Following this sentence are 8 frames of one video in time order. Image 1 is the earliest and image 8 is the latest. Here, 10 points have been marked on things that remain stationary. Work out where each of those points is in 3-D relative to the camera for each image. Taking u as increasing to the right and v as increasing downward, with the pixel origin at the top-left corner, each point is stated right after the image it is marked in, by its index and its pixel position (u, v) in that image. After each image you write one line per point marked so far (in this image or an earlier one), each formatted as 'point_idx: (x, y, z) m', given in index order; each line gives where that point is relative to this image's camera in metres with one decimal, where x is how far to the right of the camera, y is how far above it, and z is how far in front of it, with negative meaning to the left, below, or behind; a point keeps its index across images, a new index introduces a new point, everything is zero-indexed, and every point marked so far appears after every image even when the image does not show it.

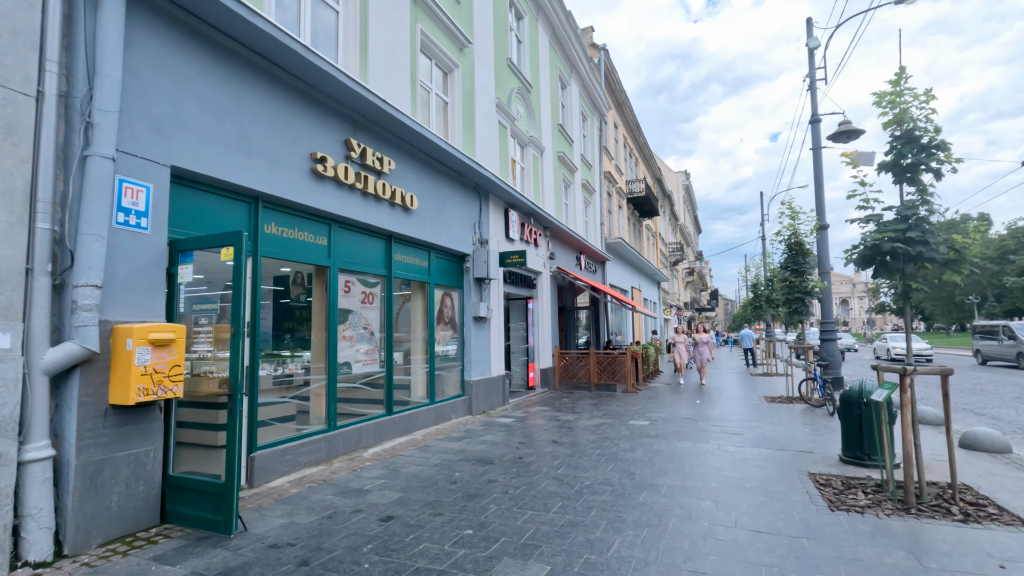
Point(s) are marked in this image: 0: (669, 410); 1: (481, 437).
0: (+3.0, -2.4, +10.2) m
1: (-0.5, -2.2, +7.9) m
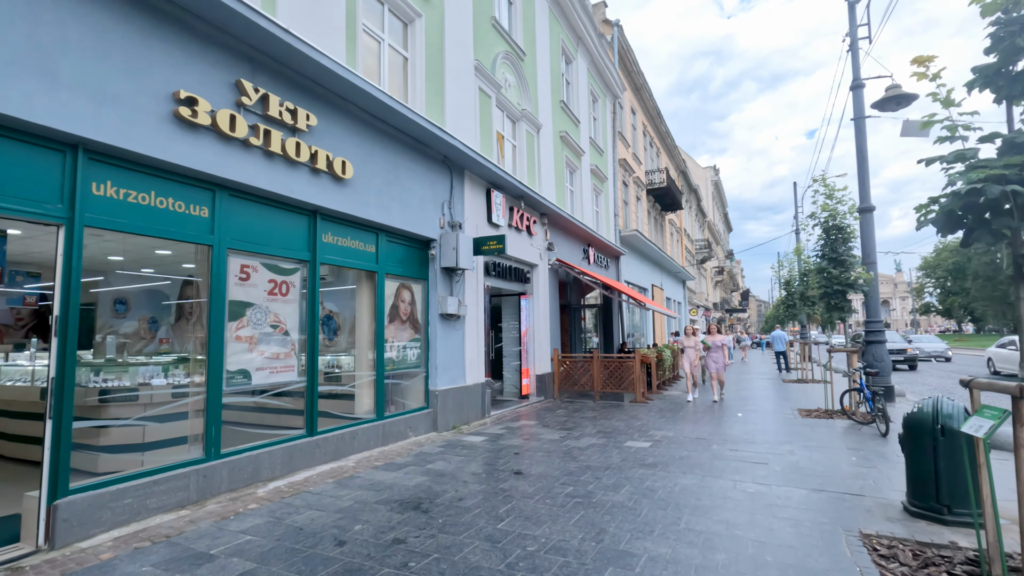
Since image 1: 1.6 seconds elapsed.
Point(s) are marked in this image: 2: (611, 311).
0: (+2.6, -2.2, +8.4) m
1: (-1.0, -2.1, +6.3) m
2: (+3.3, -0.8, +18.0) m
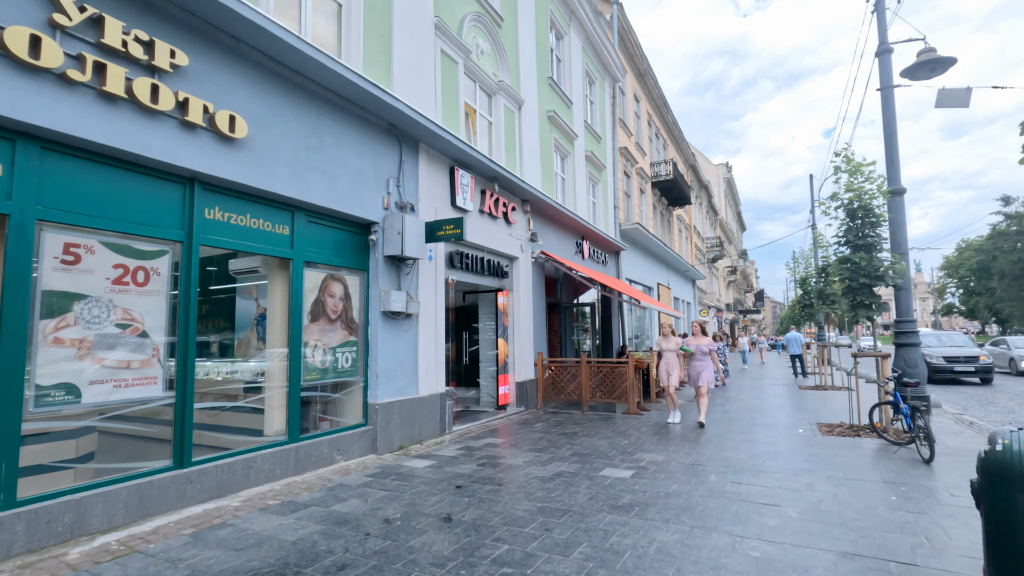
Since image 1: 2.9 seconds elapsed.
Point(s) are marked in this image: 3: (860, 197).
0: (+2.1, -2.1, +6.9) m
1: (-1.6, -2.0, +4.9) m
2: (+3.0, -0.7, +16.5) m
3: (+5.6, +1.5, +8.6) m
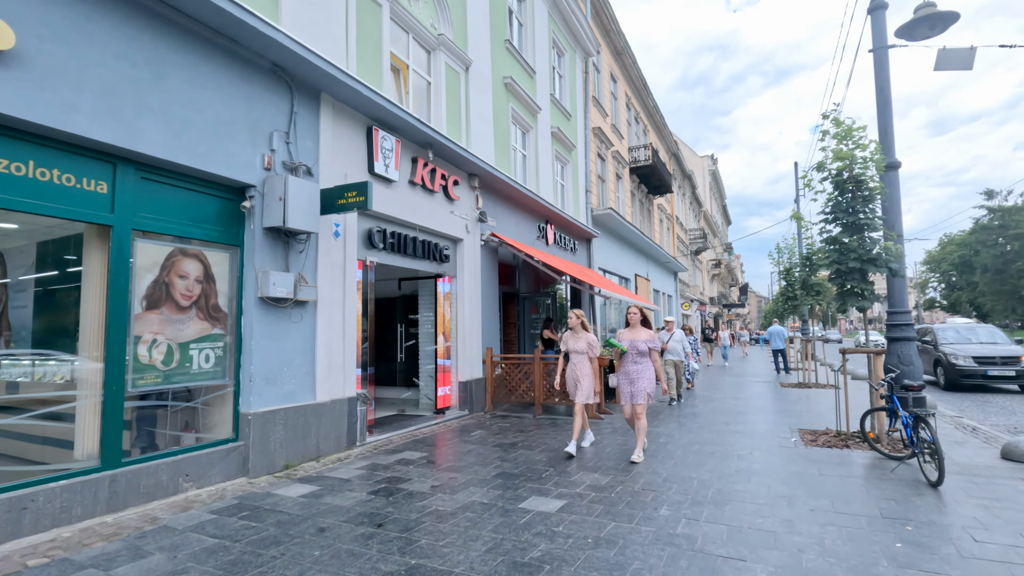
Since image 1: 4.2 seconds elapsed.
0: (+1.2, -1.9, +5.6) m
1: (-2.4, -1.8, +3.5) m
2: (+1.9, -0.4, +15.2) m
3: (+4.7, +1.7, +7.4) m
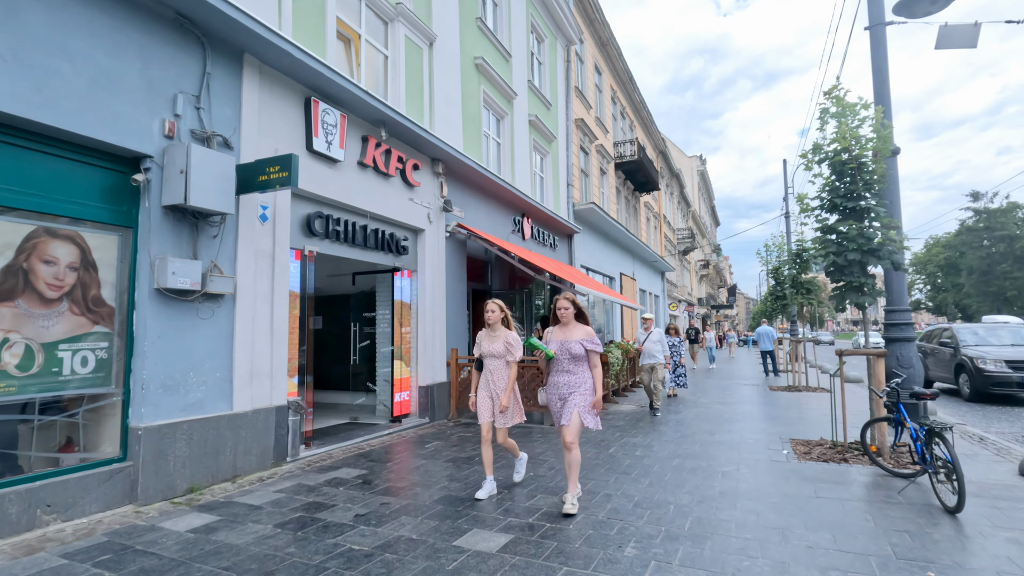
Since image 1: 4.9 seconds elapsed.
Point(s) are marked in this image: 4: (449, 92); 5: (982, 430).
0: (+0.7, -1.8, +4.8) m
1: (-2.9, -1.7, +2.6) m
2: (+1.2, -0.4, +14.4) m
3: (+4.2, +1.7, +6.6) m
4: (-1.1, +3.5, +9.6) m
5: (+6.8, -2.1, +7.8) m
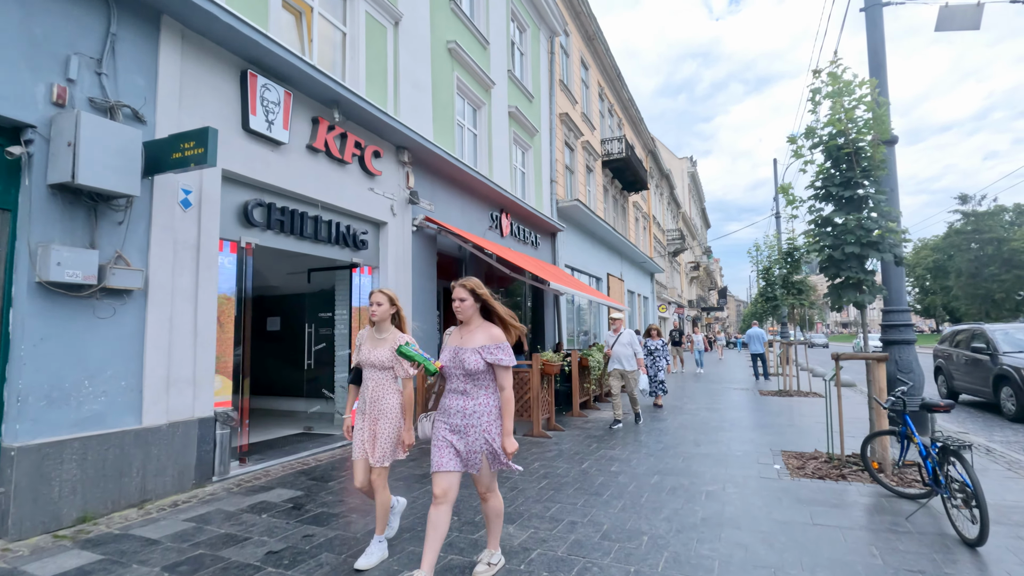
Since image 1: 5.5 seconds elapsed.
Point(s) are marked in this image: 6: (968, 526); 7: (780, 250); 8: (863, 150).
0: (+0.3, -1.8, +4.1) m
1: (-3.2, -1.6, +1.9) m
2: (+0.7, -0.4, +13.7) m
3: (+3.7, +1.8, +6.0) m
4: (-1.6, +3.5, +8.9) m
5: (+6.4, -2.0, +7.2) m
6: (+3.1, -1.6, +3.7) m
7: (+7.8, +1.1, +15.6) m
8: (+3.9, +1.5, +6.0) m
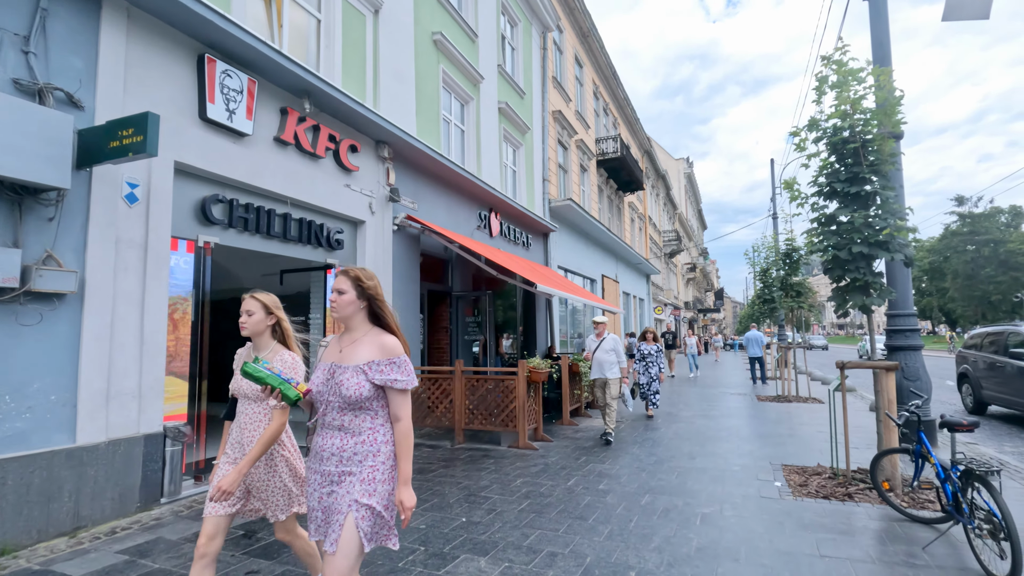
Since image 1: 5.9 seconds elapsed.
0: (+0.1, -1.8, +3.7) m
1: (-3.4, -1.6, +1.4) m
2: (+0.4, -0.4, +13.3) m
3: (+3.6, +1.7, +5.6) m
4: (-1.8, +3.5, +8.5) m
5: (+6.2, -2.1, +6.8) m
6: (+3.0, -1.7, +3.3) m
7: (+7.6, +1.1, +15.2) m
8: (+3.7, +1.5, +5.6) m
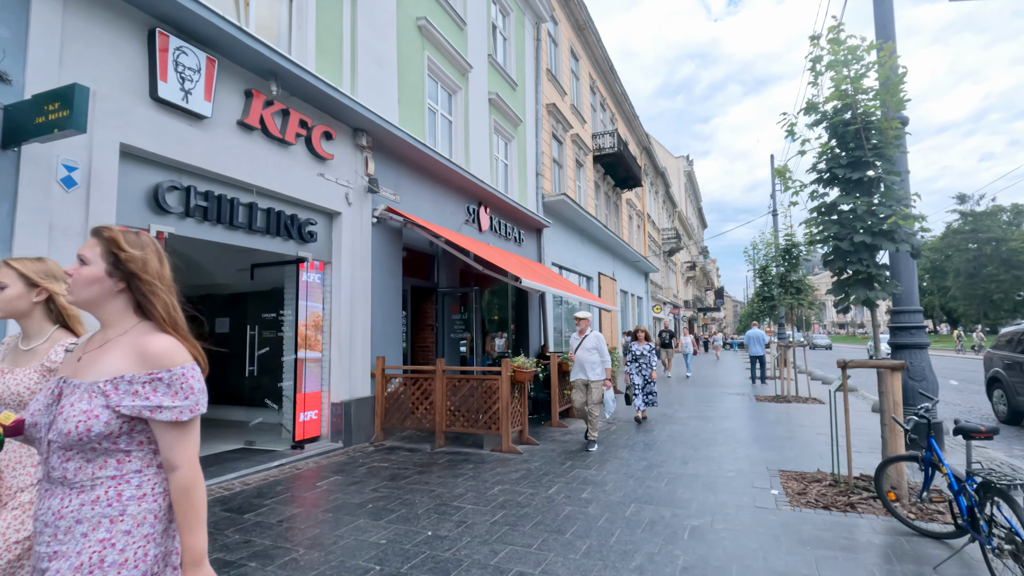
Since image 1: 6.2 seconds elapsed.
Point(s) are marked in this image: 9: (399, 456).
0: (-0.1, -1.8, +3.3) m
1: (-3.6, -1.6, +1.1) m
2: (+0.2, -0.3, +12.9) m
3: (+3.3, +1.8, +5.2) m
4: (-2.0, +3.6, +8.1) m
5: (+5.9, -2.0, +6.4) m
6: (+2.7, -1.6, +2.9) m
7: (+7.4, +1.1, +14.8) m
8: (+3.5, +1.6, +5.2) m
9: (-1.4, -2.1, +6.7) m
